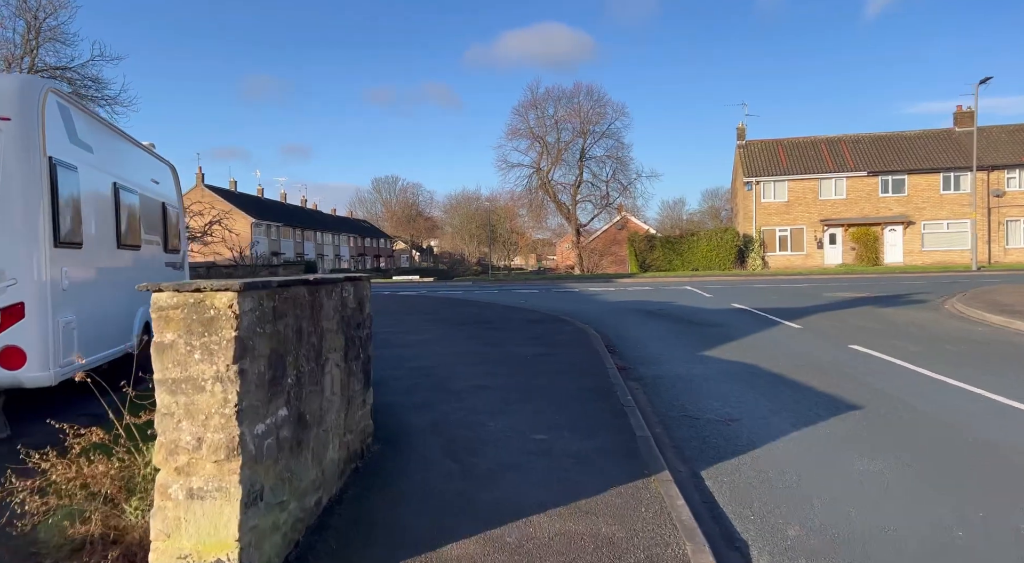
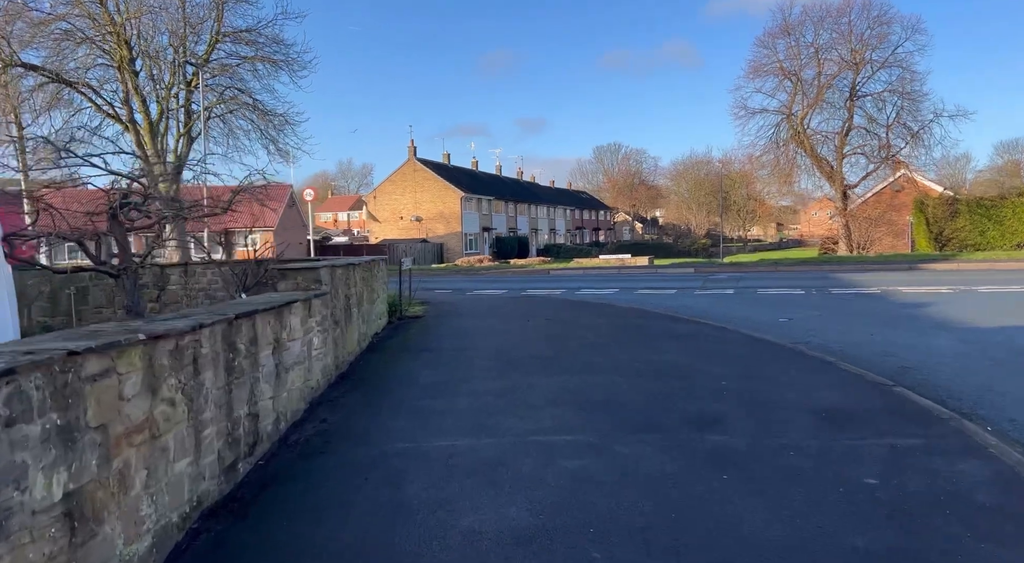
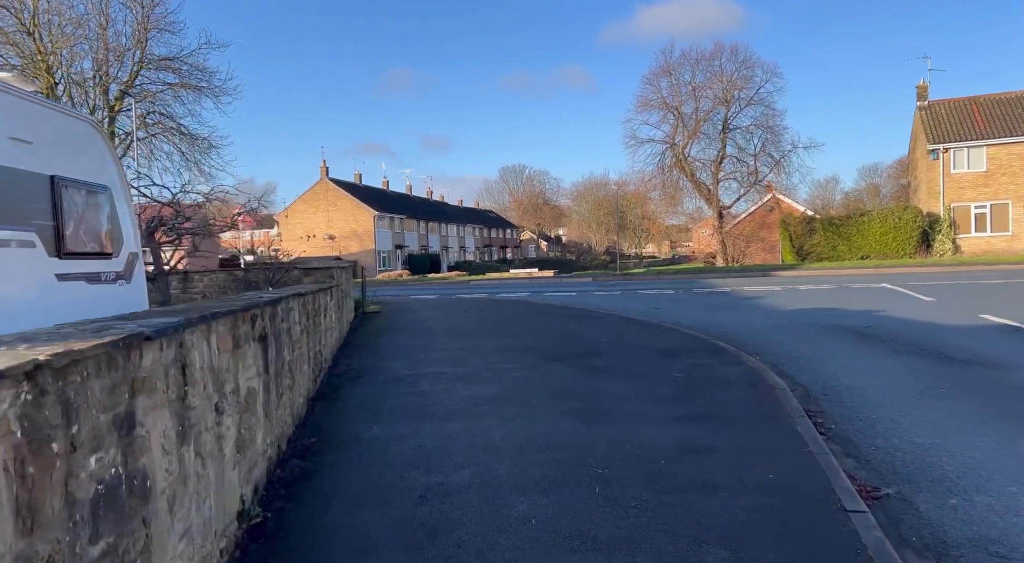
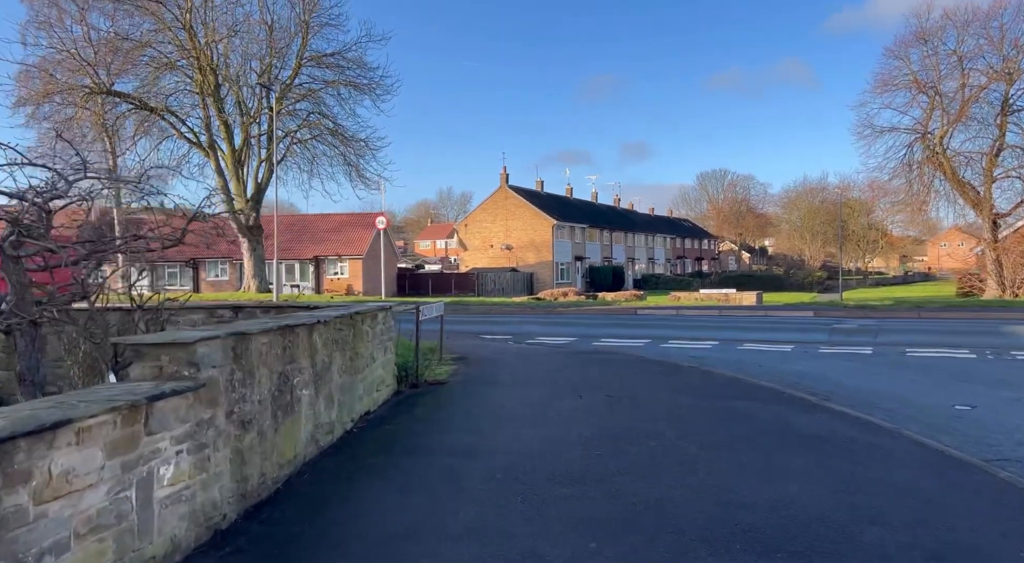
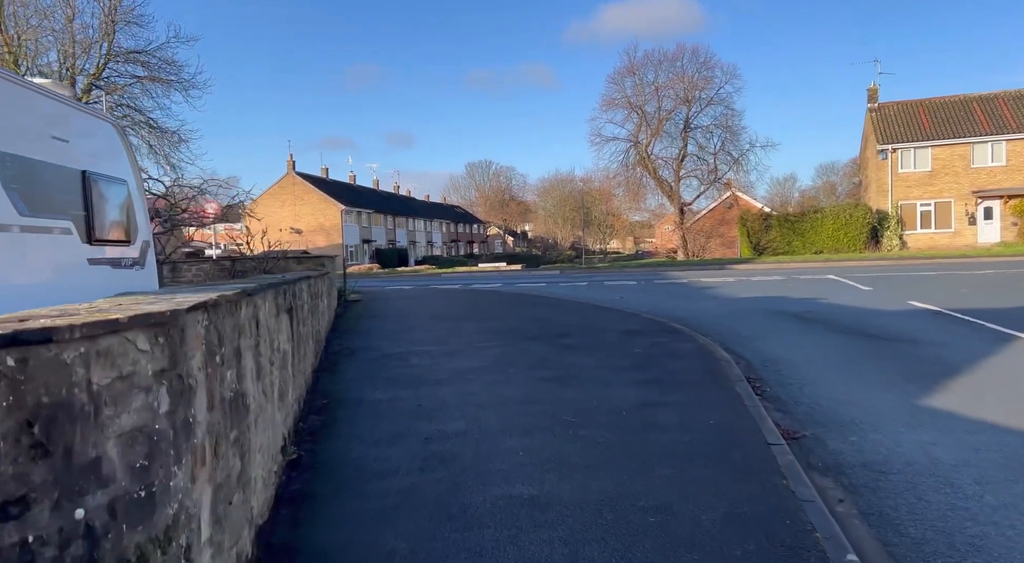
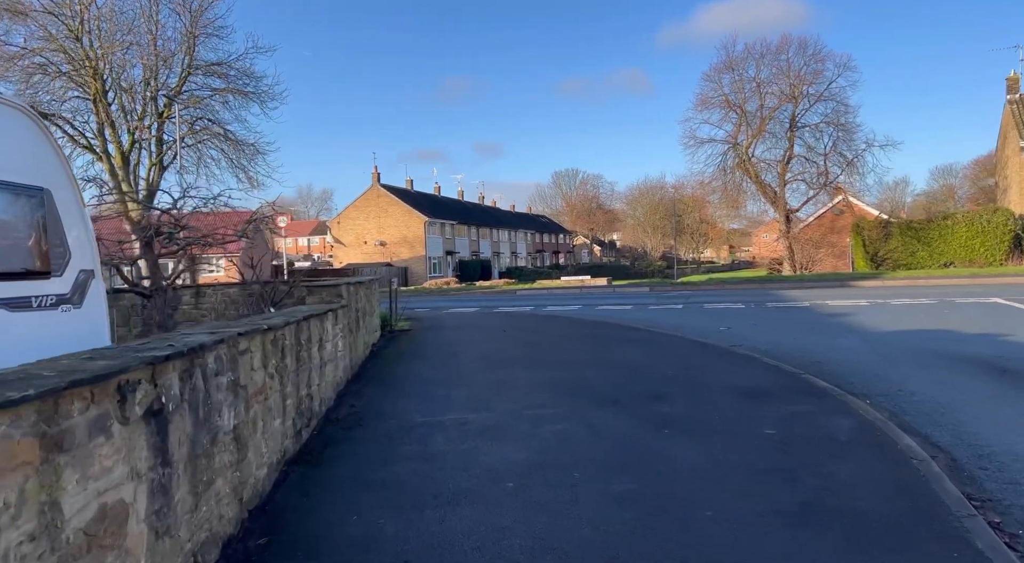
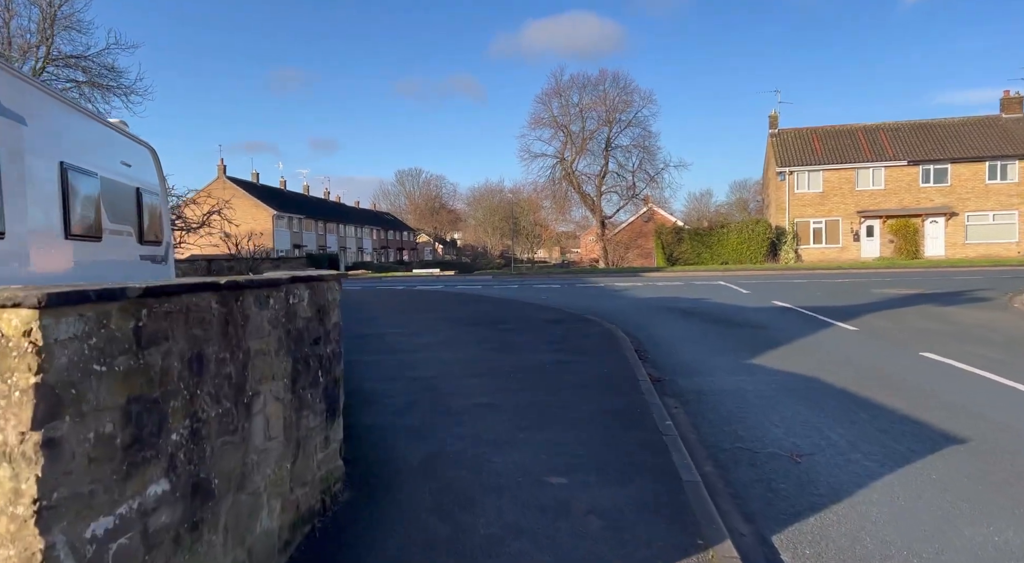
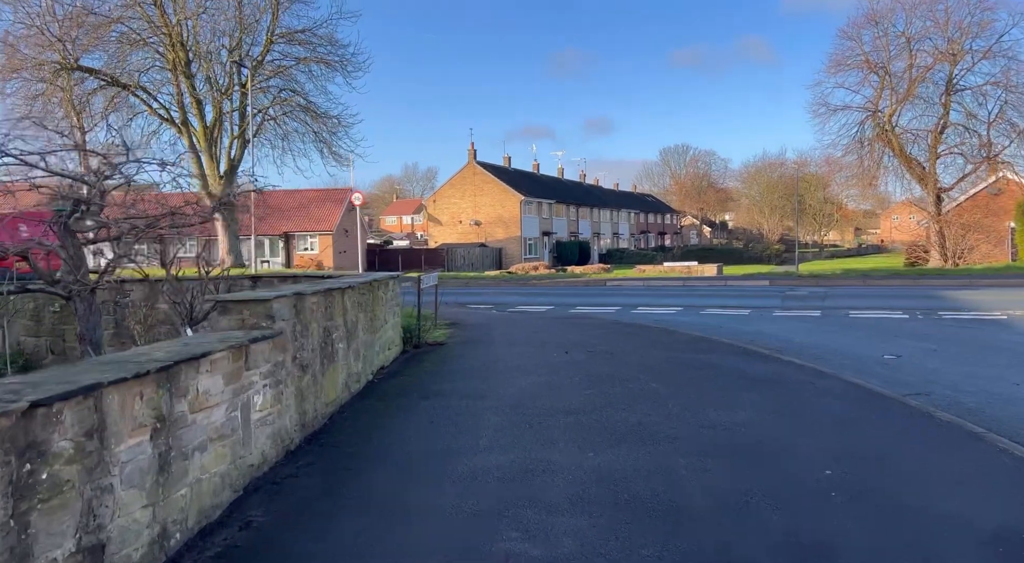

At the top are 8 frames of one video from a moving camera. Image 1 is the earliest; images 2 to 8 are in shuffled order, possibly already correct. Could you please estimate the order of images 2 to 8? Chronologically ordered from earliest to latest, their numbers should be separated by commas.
7, 5, 3, 6, 2, 8, 4
